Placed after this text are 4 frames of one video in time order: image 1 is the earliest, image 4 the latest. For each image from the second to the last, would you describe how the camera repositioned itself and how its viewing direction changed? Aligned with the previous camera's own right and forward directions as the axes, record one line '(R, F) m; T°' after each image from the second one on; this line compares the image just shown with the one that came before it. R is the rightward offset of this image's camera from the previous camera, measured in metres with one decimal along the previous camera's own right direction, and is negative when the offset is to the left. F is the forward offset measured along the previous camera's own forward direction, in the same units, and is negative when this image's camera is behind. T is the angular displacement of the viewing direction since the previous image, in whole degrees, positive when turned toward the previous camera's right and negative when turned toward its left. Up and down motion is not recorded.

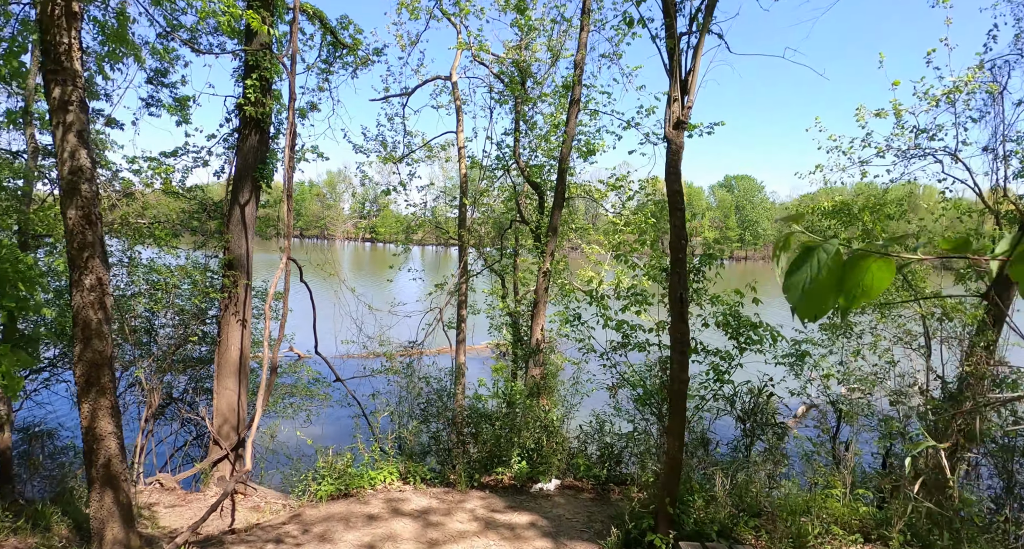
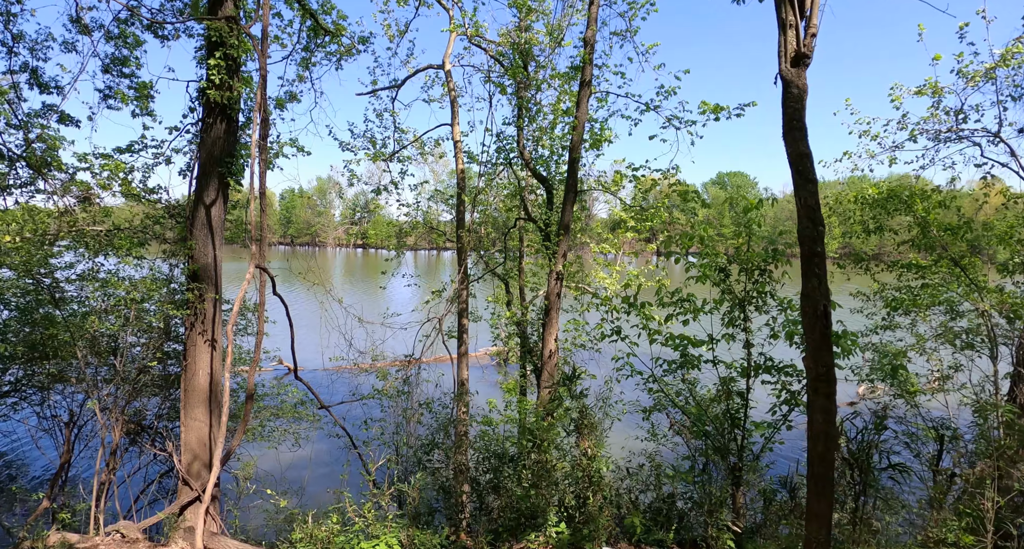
(-0.3, +1.4) m; +1°
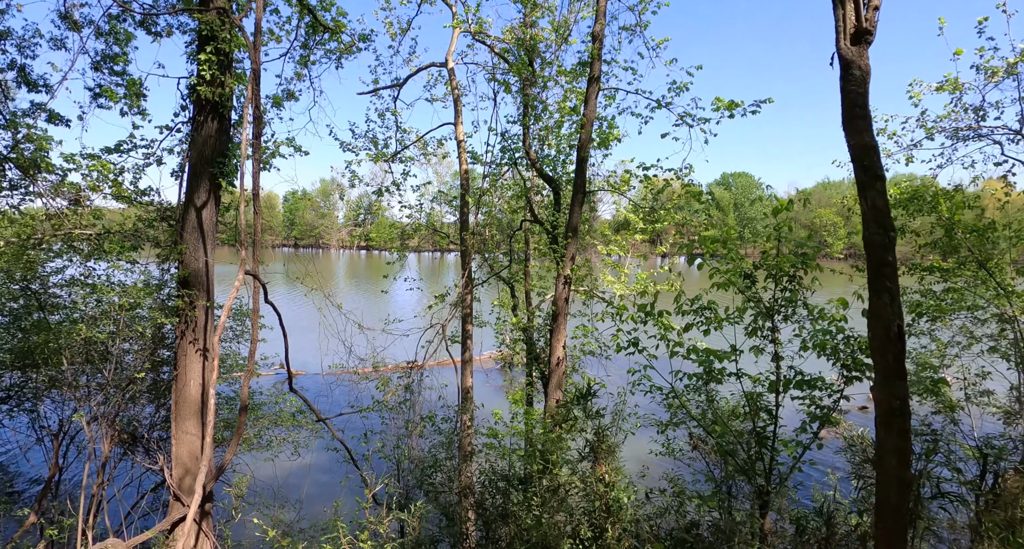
(0.0, +0.4) m; 0°
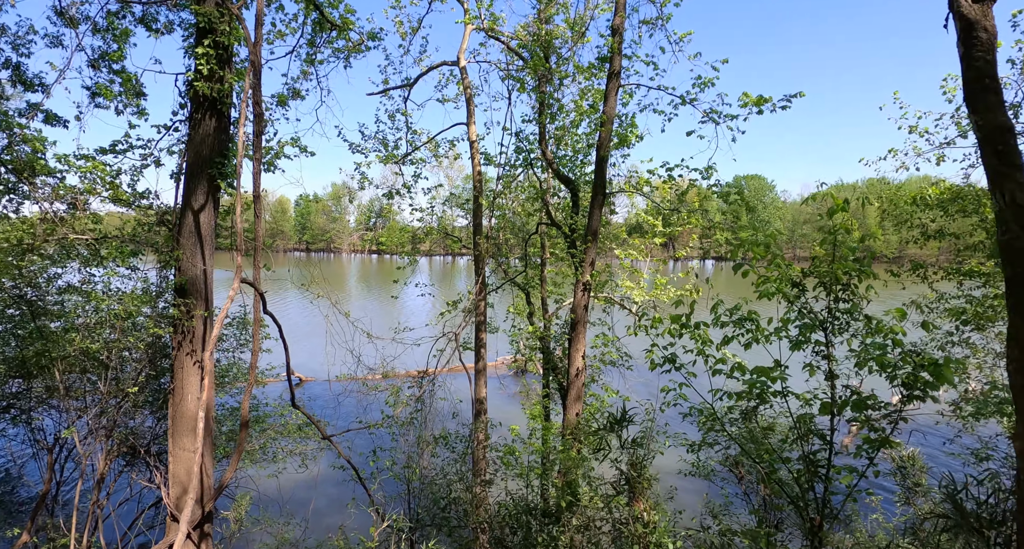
(-0.1, +0.5) m; -1°
